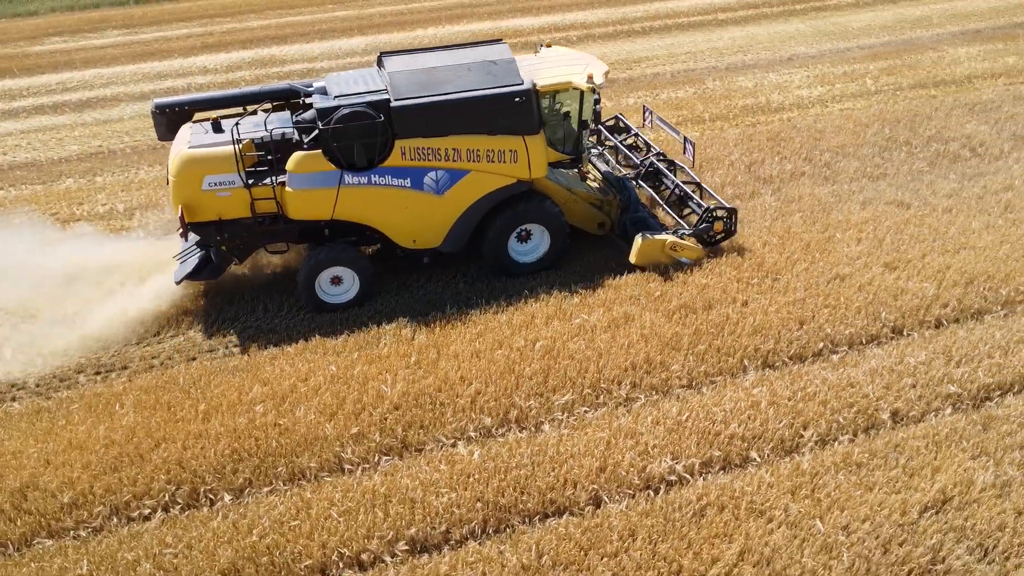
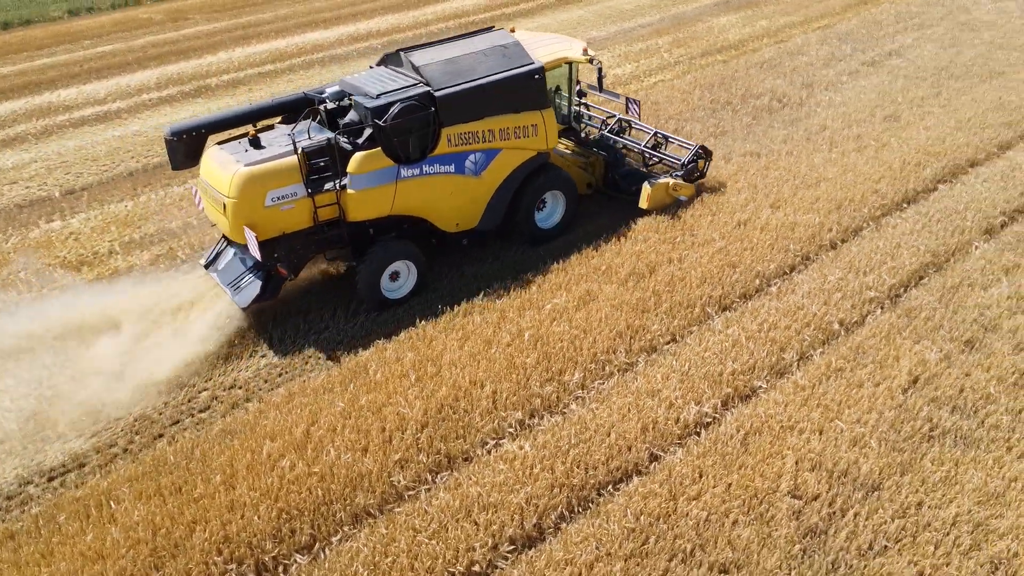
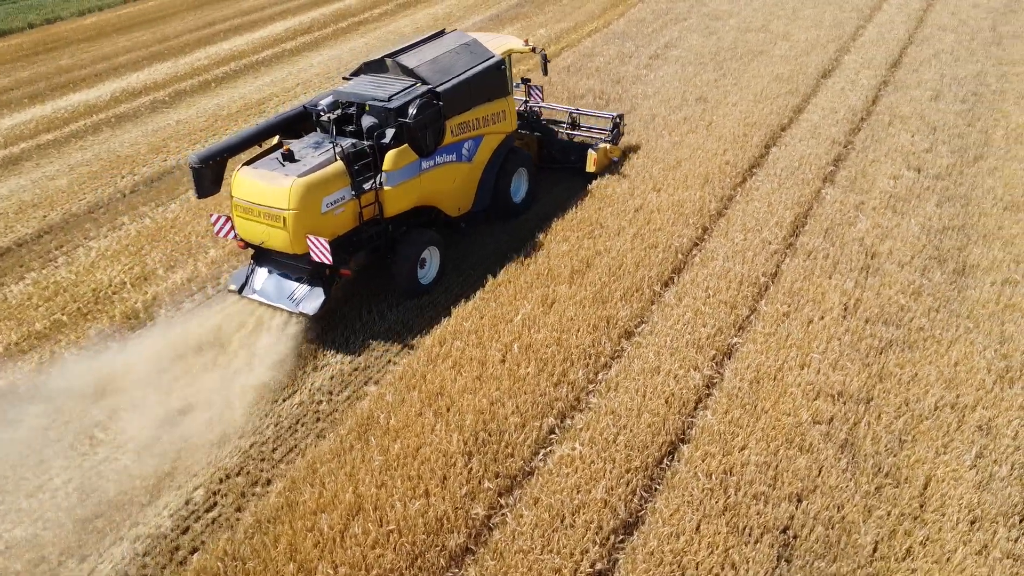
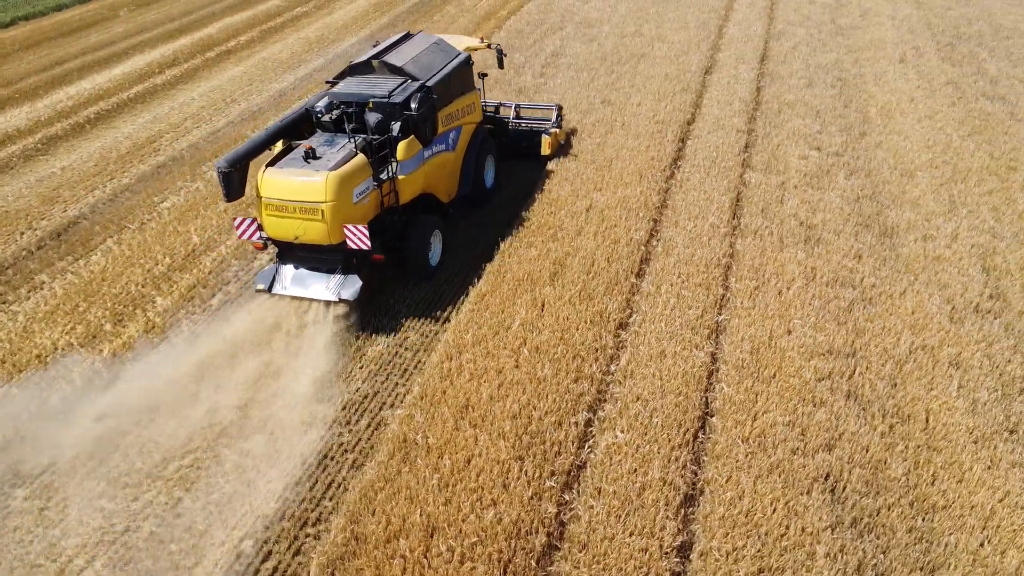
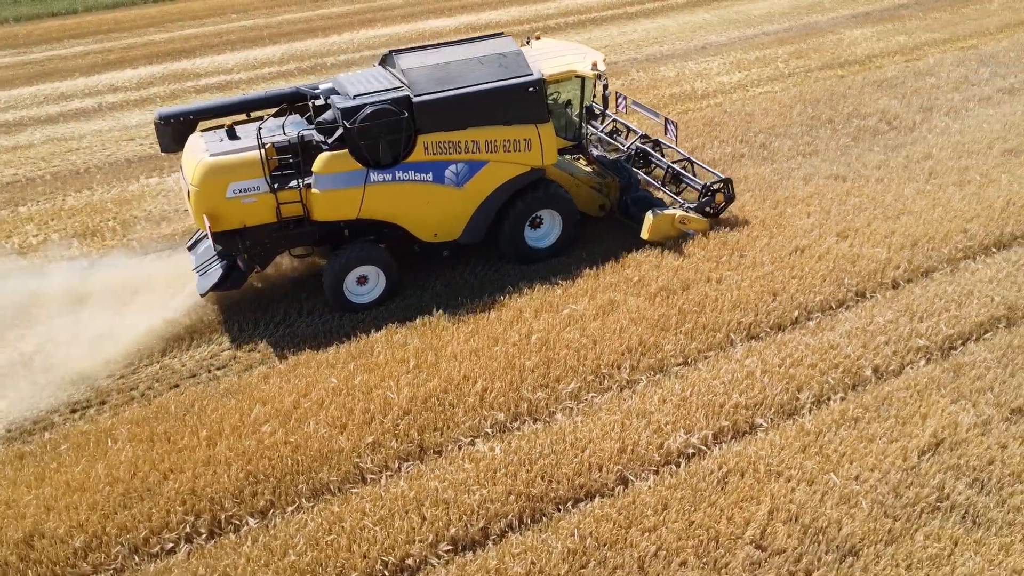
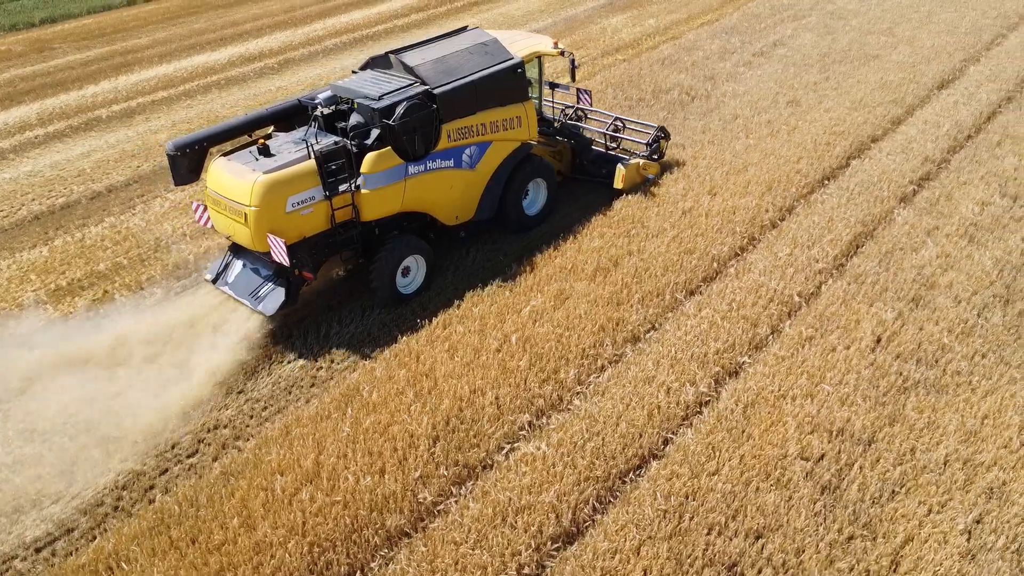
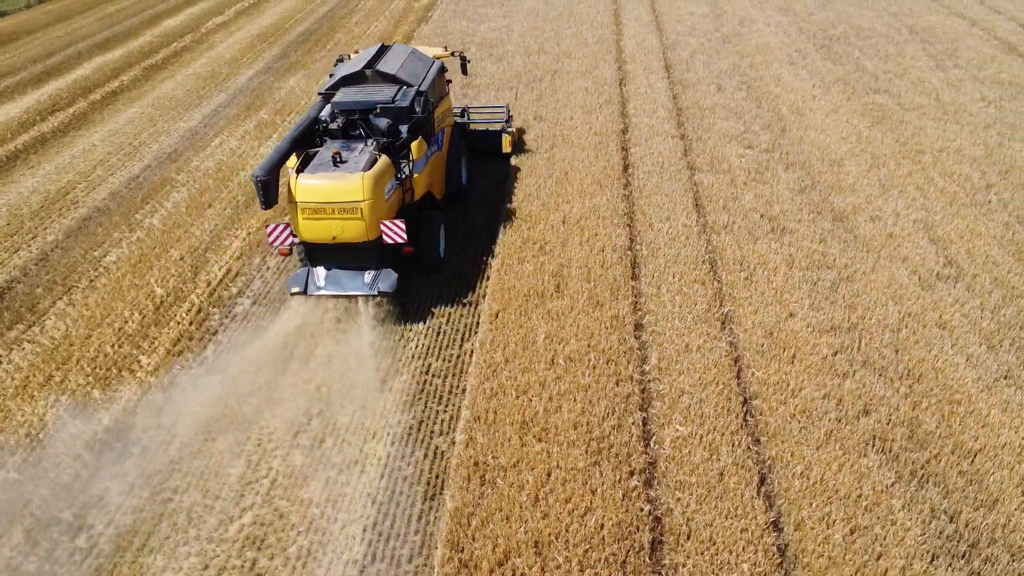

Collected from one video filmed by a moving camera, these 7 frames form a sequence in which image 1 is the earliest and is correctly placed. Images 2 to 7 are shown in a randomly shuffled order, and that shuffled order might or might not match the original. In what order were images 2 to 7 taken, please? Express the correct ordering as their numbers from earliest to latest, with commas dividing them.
5, 2, 6, 3, 4, 7
